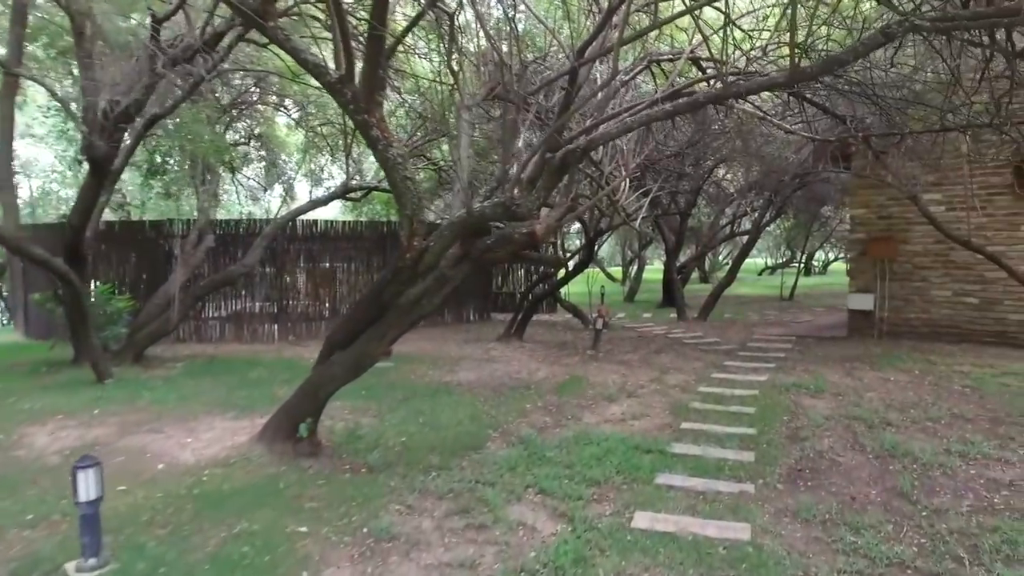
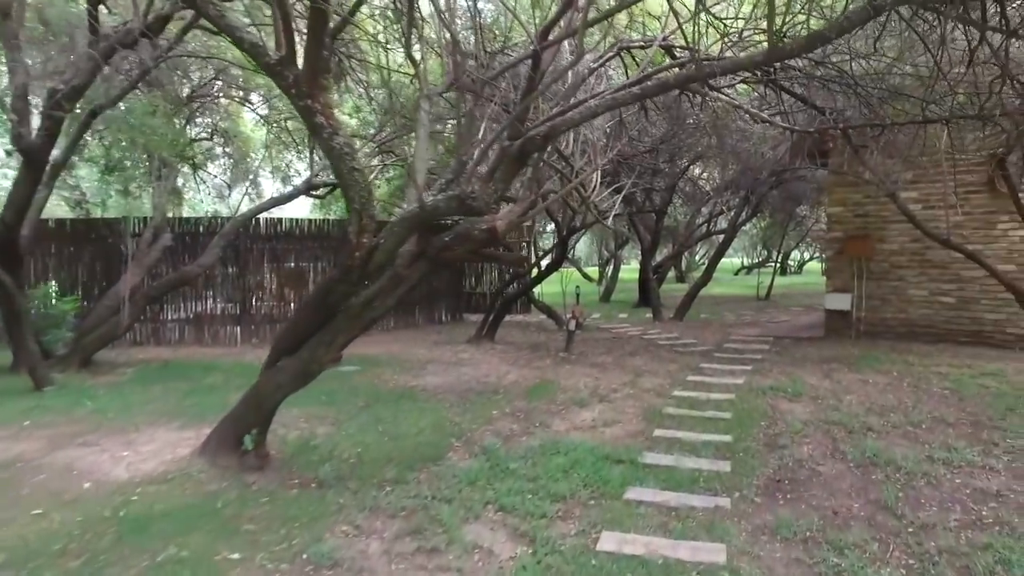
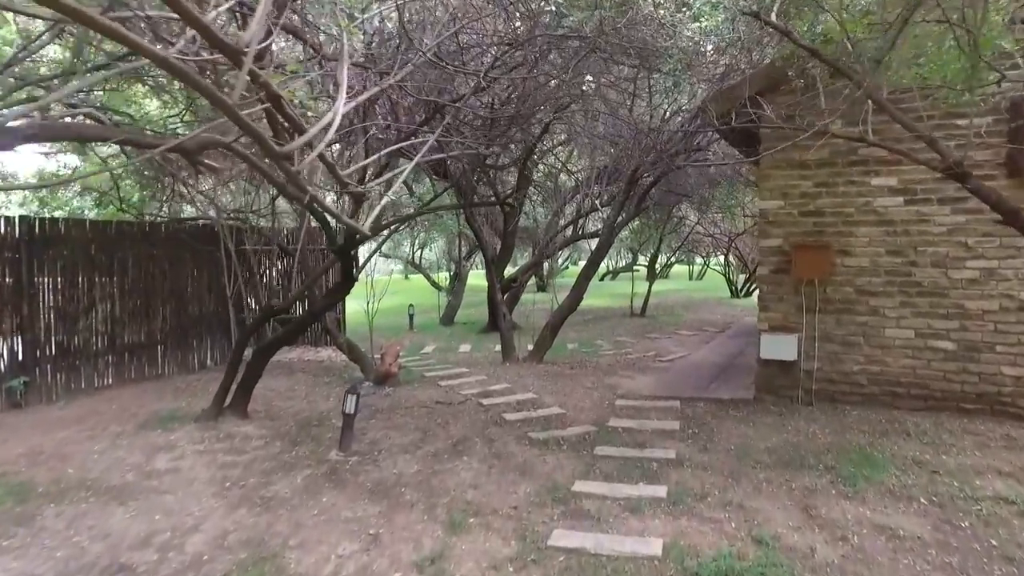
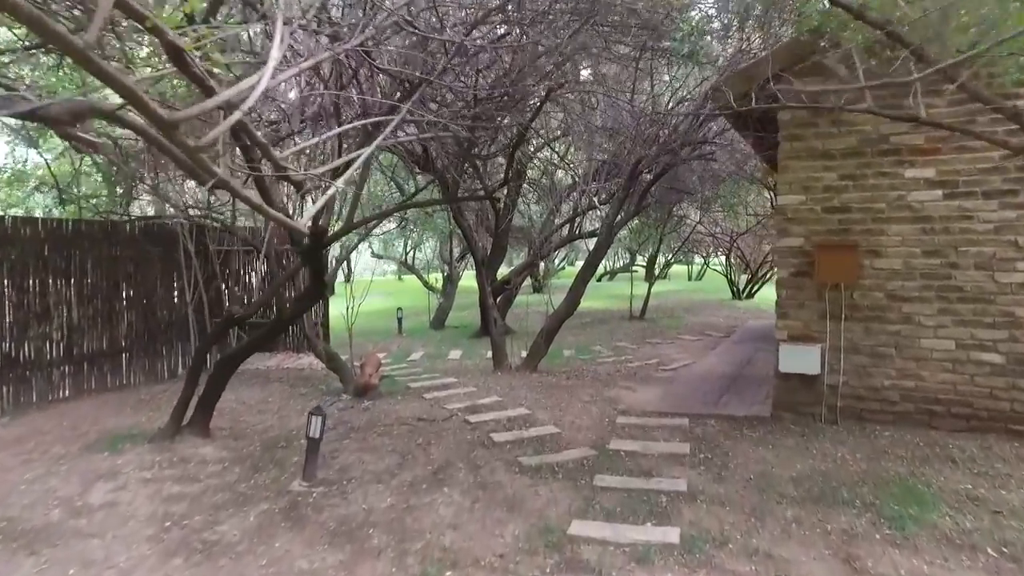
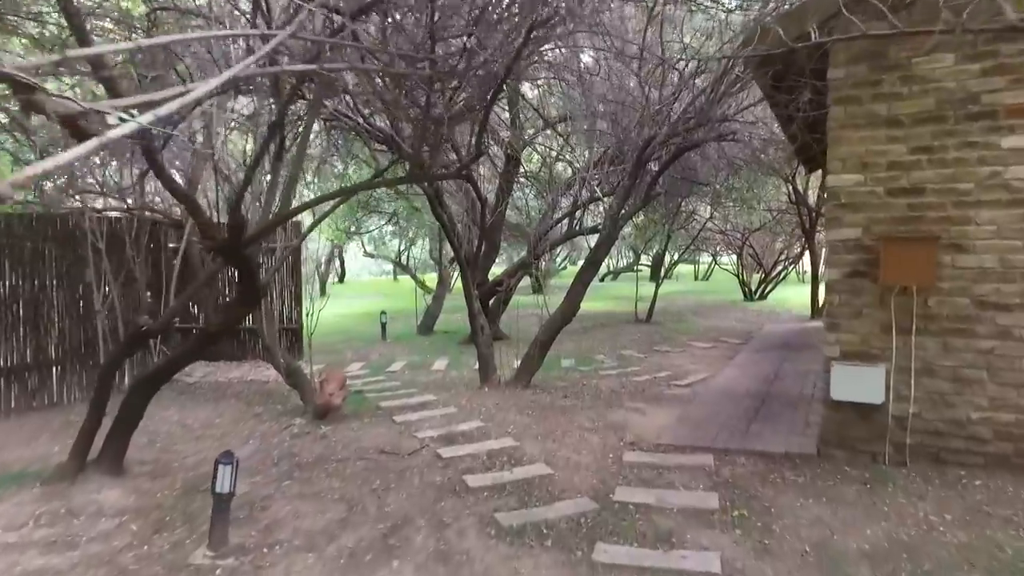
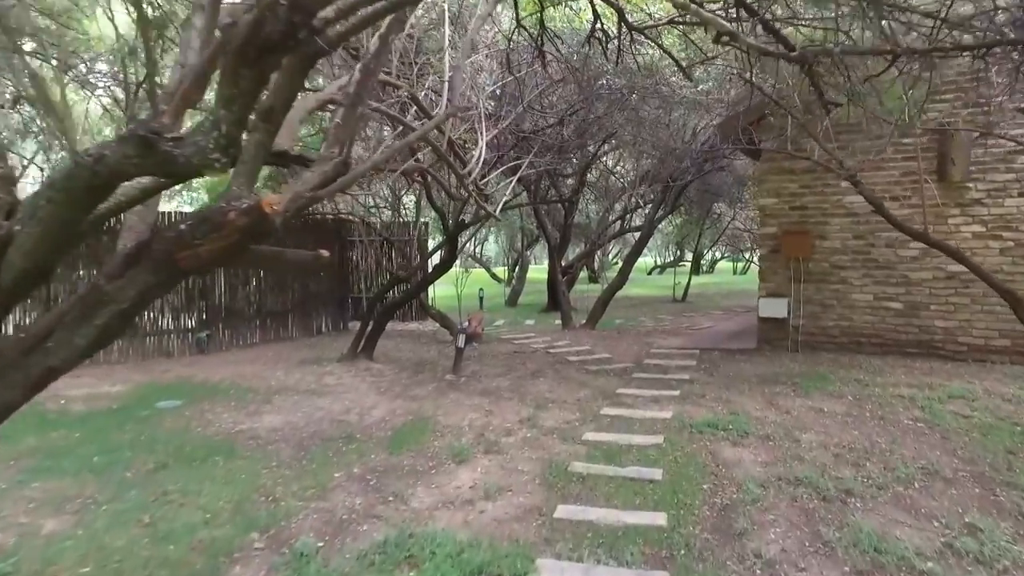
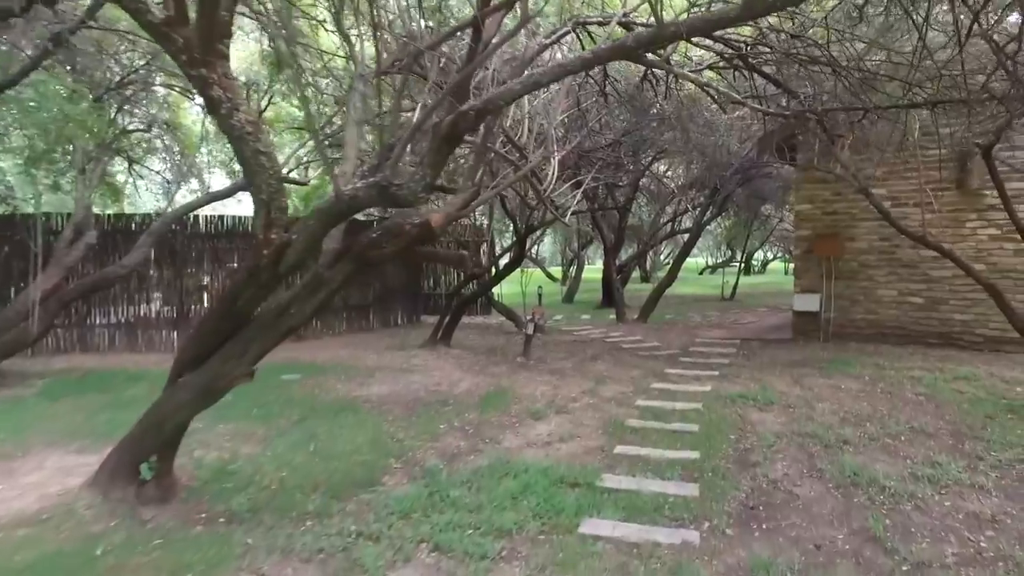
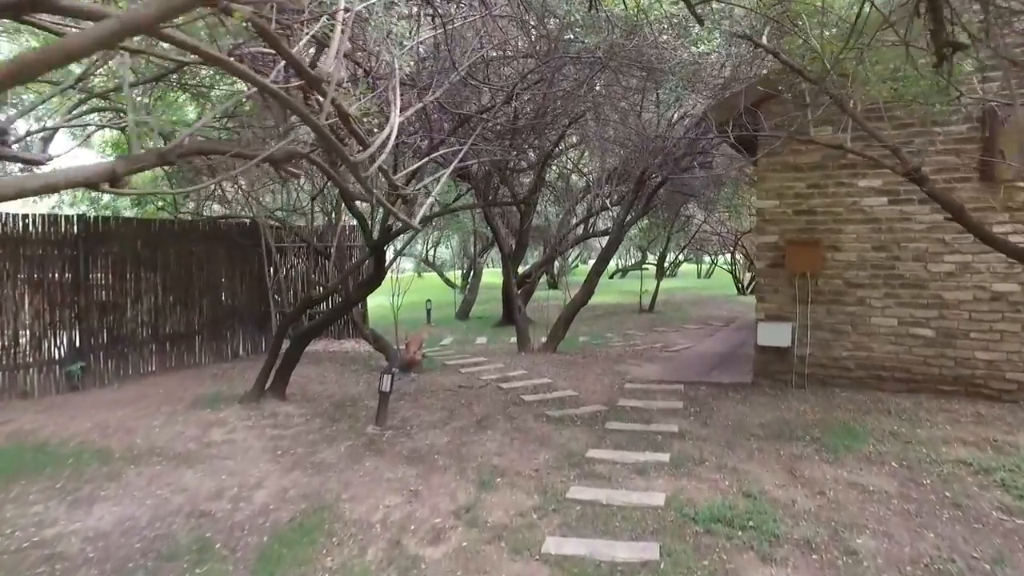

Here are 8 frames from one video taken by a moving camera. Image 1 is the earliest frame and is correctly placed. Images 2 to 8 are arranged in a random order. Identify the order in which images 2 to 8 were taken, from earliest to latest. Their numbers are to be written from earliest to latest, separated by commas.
2, 7, 6, 8, 3, 4, 5
